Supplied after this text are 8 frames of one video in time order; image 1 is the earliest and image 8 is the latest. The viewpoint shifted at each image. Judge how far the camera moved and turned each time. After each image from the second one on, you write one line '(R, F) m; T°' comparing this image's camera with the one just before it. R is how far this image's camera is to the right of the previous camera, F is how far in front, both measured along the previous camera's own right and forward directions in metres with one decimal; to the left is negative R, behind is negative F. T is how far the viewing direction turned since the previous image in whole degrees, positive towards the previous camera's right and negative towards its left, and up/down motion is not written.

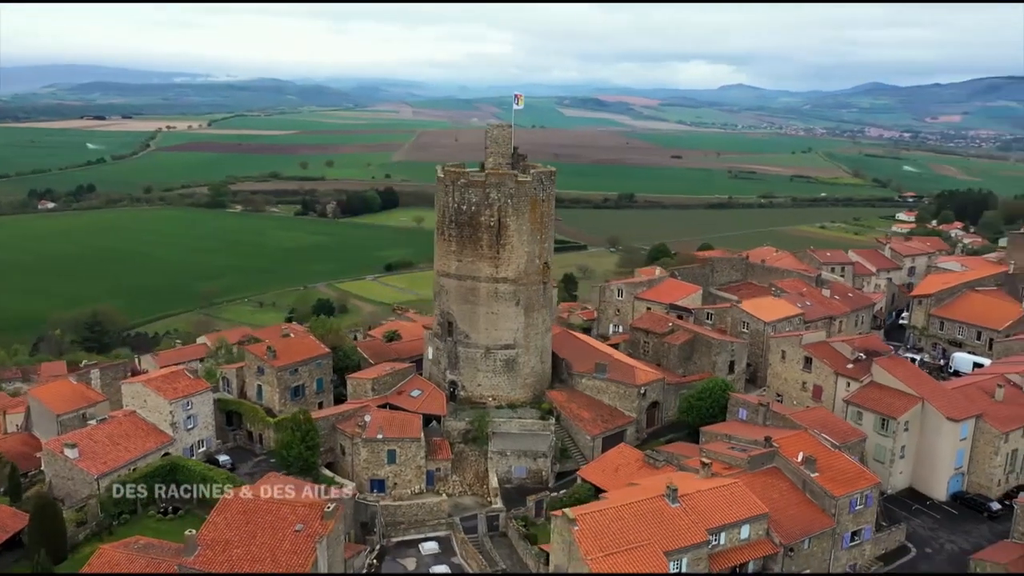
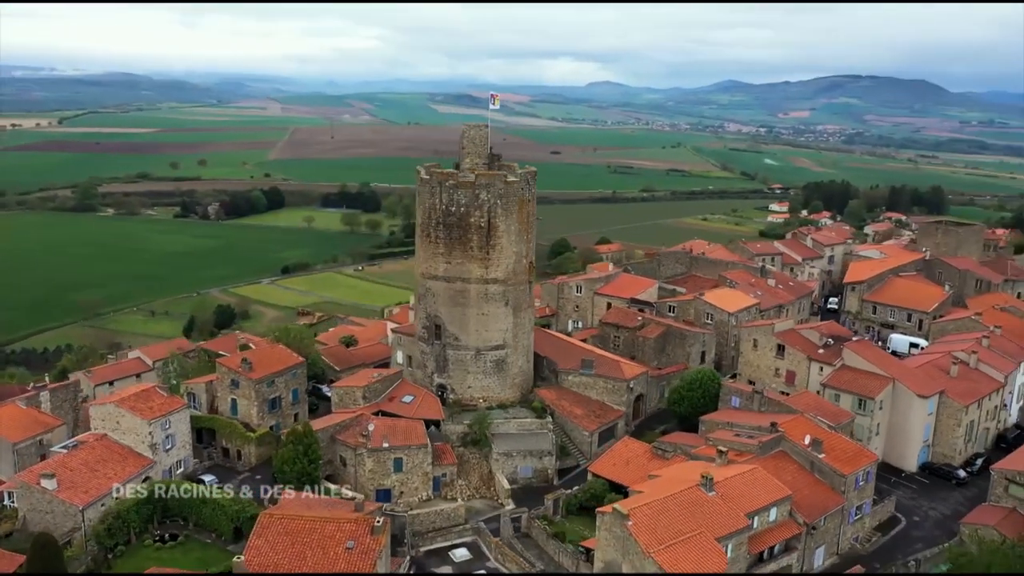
(-5.0, +0.4) m; +9°
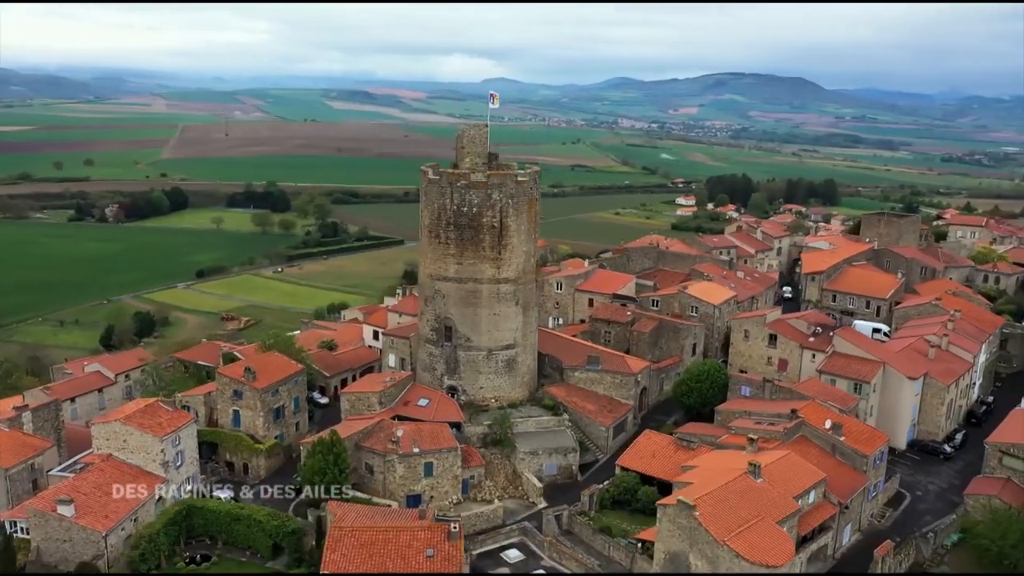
(-5.0, +0.2) m; +7°
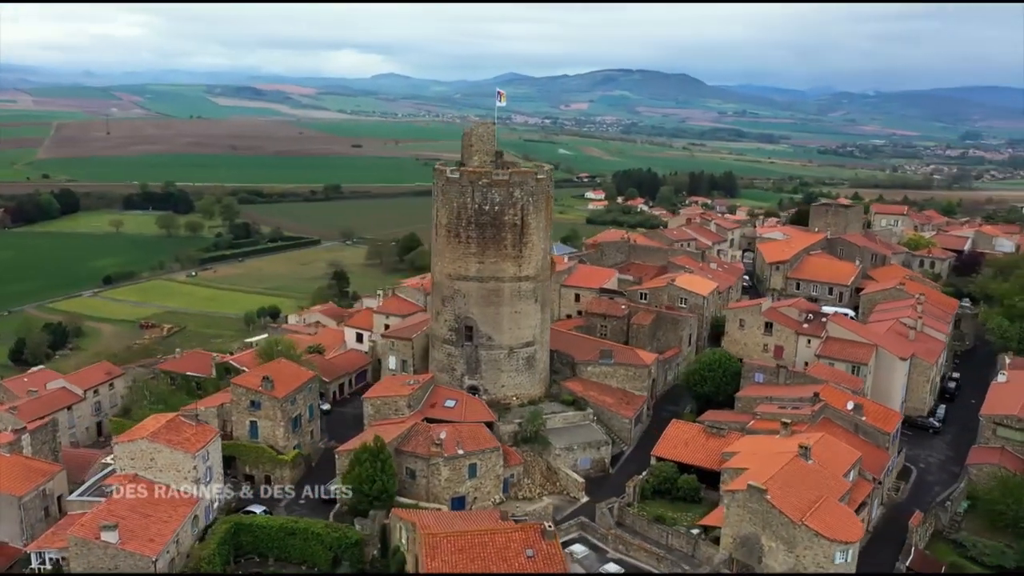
(-5.5, +0.3) m; +7°
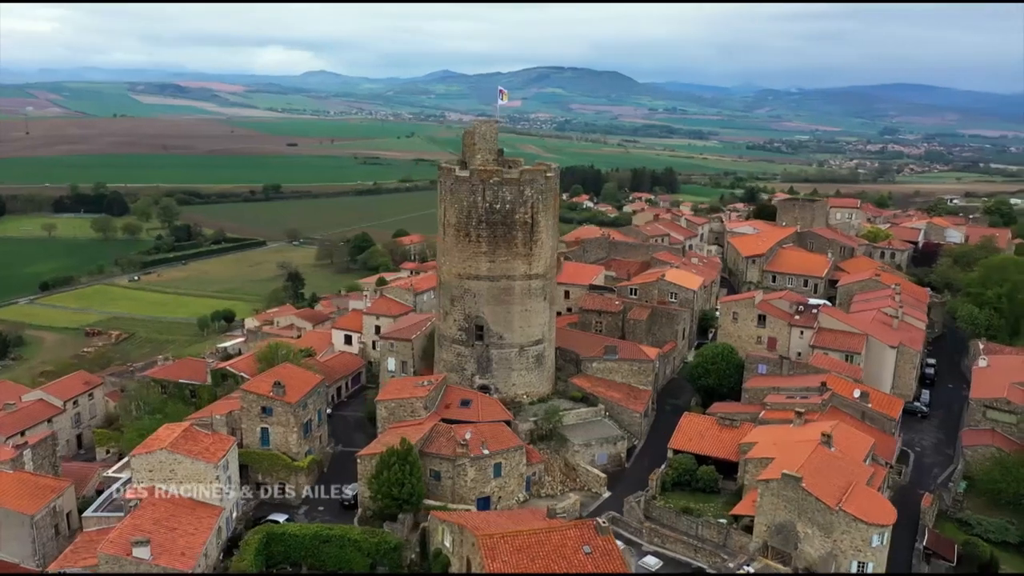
(-3.3, +0.1) m; +5°
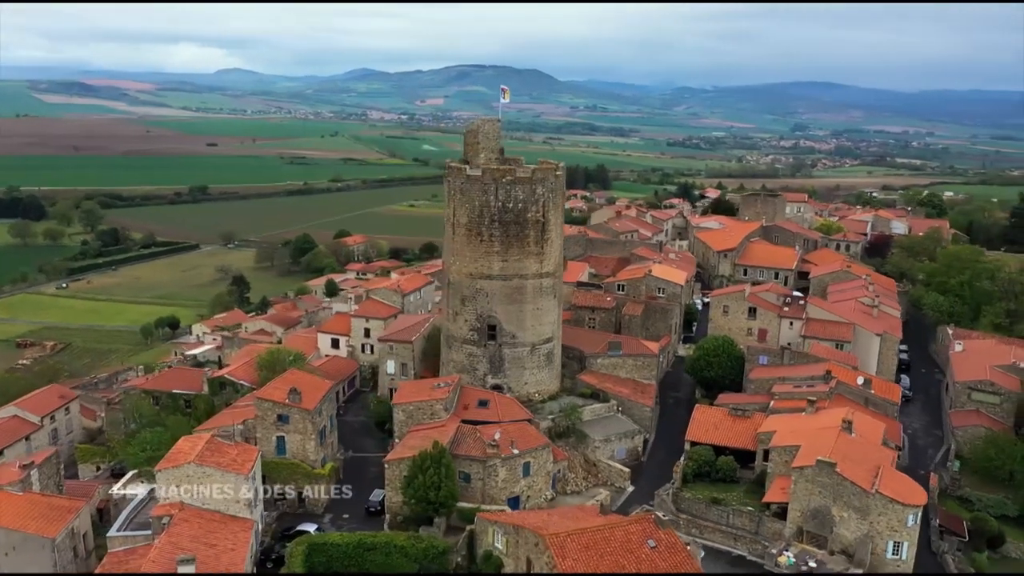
(-3.9, +0.2) m; +5°
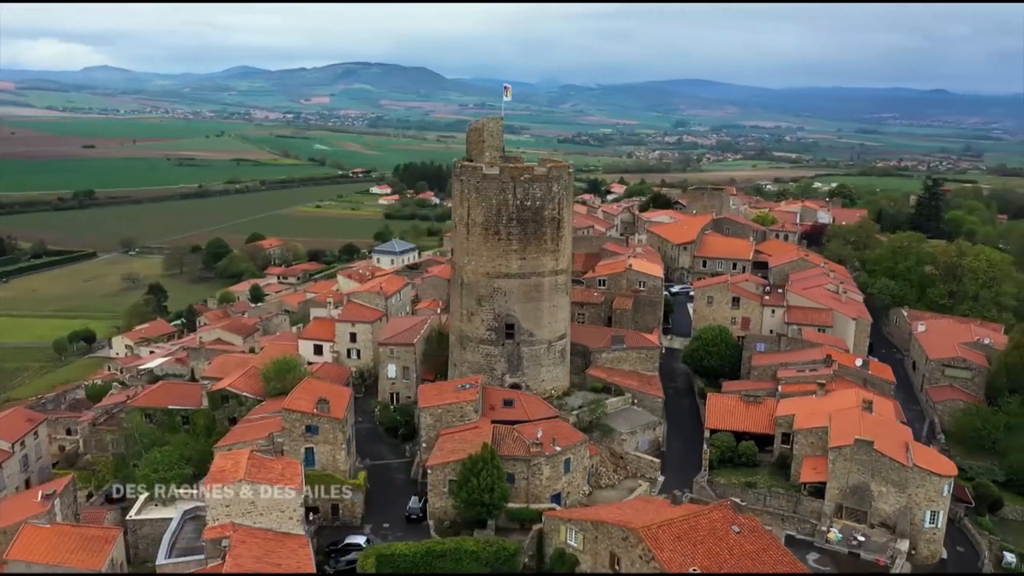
(-5.5, +0.4) m; +8°
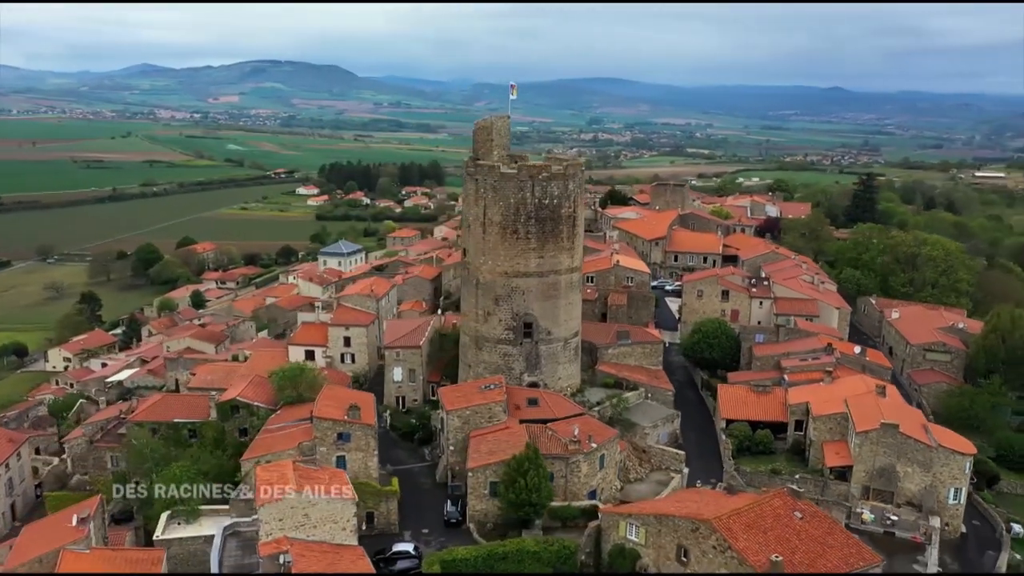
(-4.4, +0.3) m; +6°
